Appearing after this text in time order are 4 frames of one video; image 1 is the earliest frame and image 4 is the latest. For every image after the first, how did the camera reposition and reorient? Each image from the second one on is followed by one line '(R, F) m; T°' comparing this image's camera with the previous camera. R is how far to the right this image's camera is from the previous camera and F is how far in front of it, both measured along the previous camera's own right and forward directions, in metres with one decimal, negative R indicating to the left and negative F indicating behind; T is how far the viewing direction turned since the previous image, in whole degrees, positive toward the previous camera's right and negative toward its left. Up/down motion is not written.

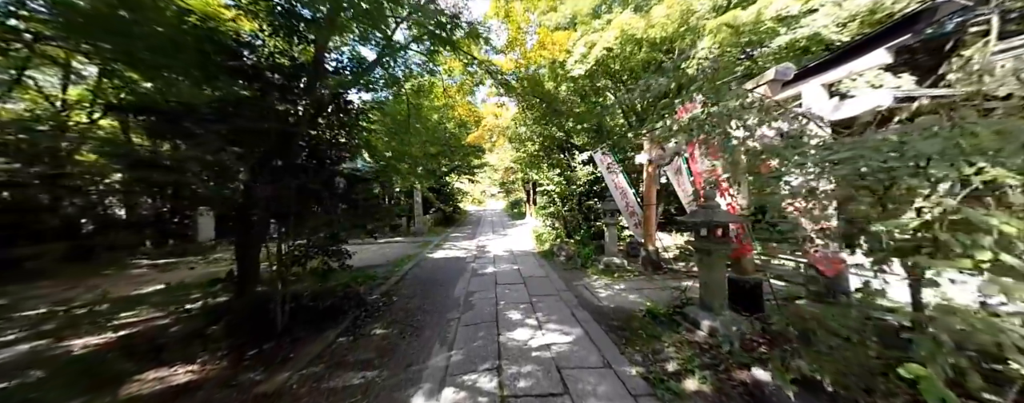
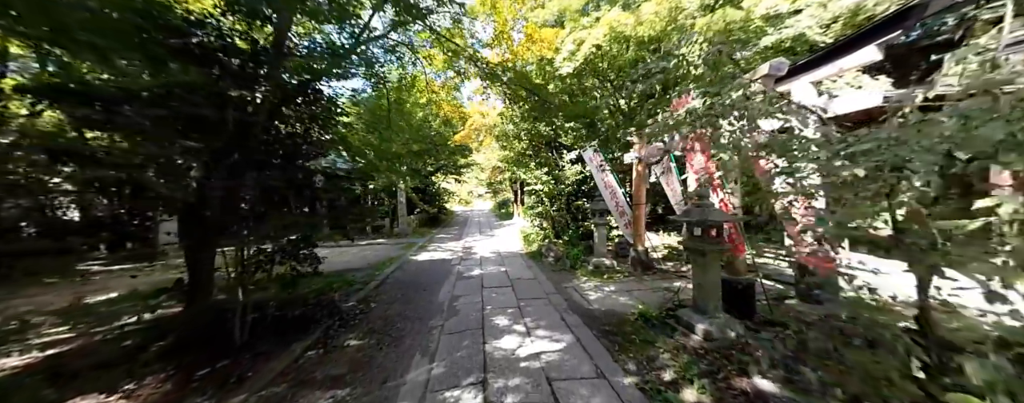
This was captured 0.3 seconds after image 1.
(0.0, +0.2) m; +2°
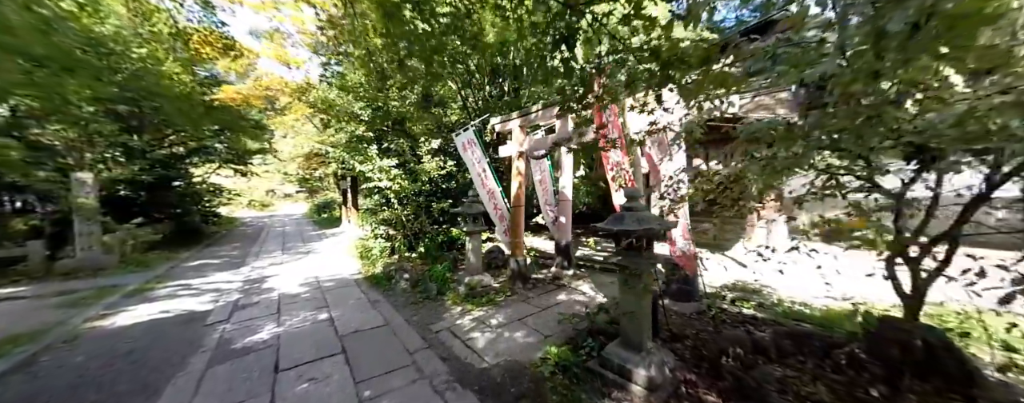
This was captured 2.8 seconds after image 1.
(0.0, +1.3) m; +31°
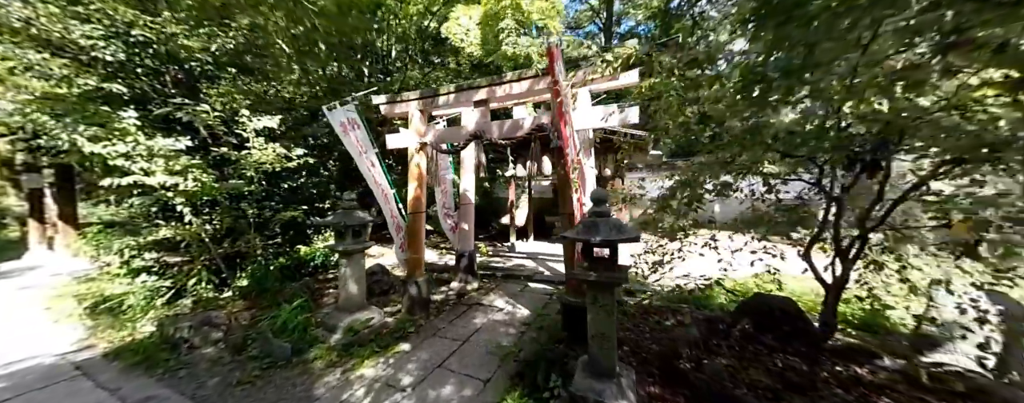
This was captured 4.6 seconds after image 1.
(-0.5, +0.7) m; +29°
